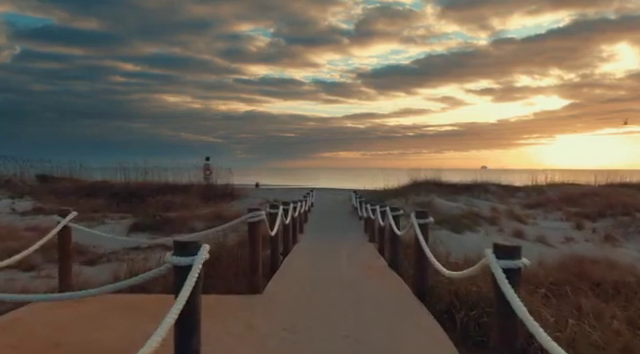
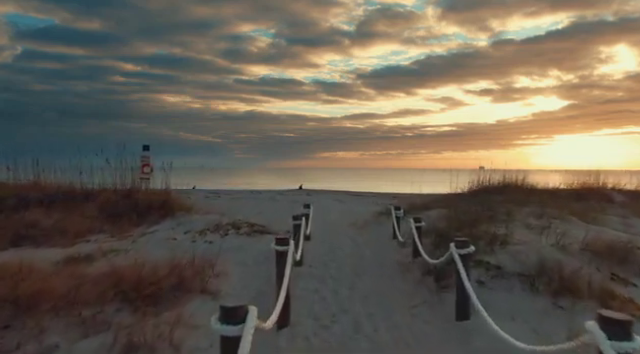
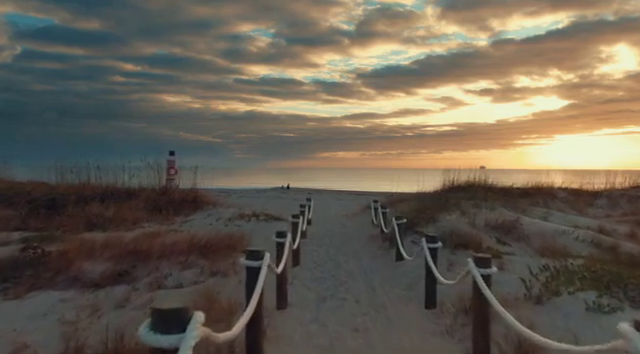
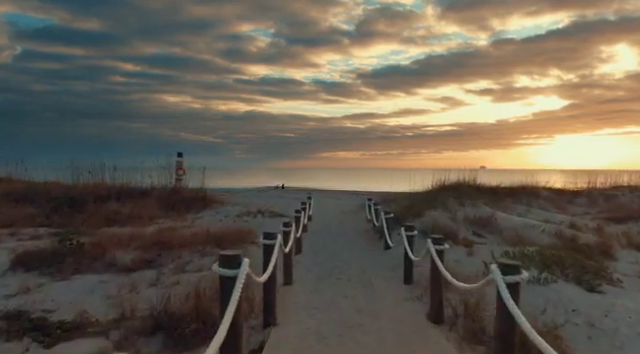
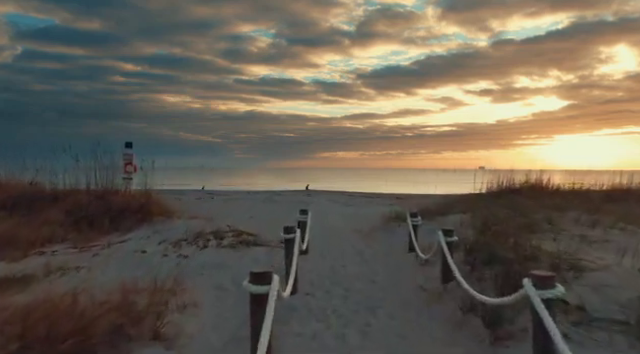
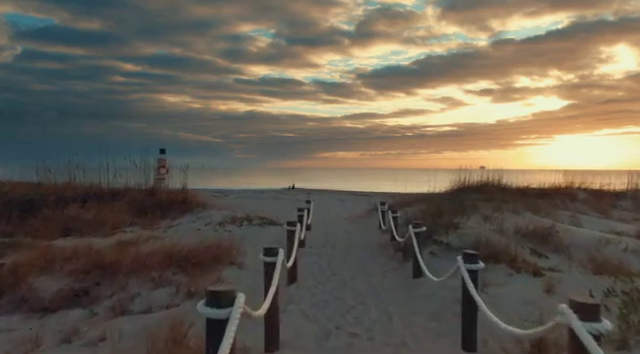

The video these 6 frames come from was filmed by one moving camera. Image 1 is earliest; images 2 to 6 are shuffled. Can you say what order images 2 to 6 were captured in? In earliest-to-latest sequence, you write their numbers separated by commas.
4, 3, 6, 2, 5
